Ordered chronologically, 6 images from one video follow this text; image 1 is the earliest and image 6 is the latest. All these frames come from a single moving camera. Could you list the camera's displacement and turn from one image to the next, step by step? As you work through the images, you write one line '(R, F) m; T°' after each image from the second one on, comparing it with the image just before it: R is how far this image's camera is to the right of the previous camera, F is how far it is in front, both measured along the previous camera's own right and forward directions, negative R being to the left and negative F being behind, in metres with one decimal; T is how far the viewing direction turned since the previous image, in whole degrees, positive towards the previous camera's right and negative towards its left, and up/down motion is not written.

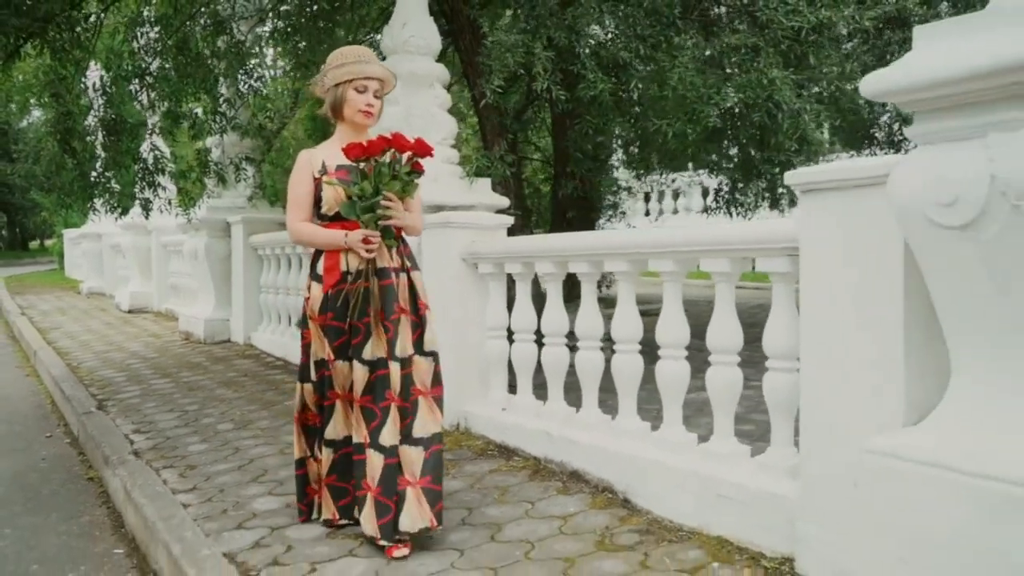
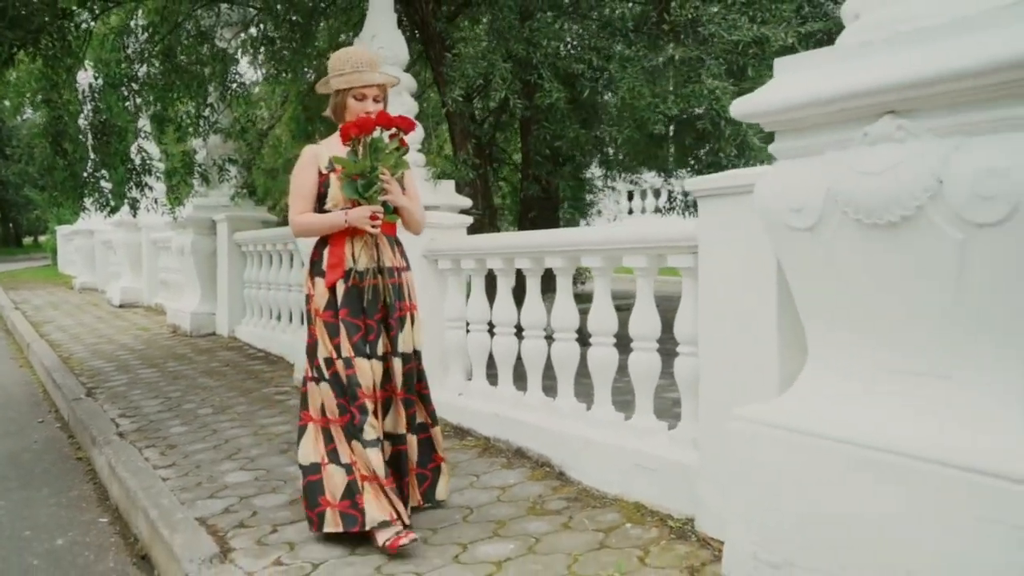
(+0.2, -0.4) m; 0°
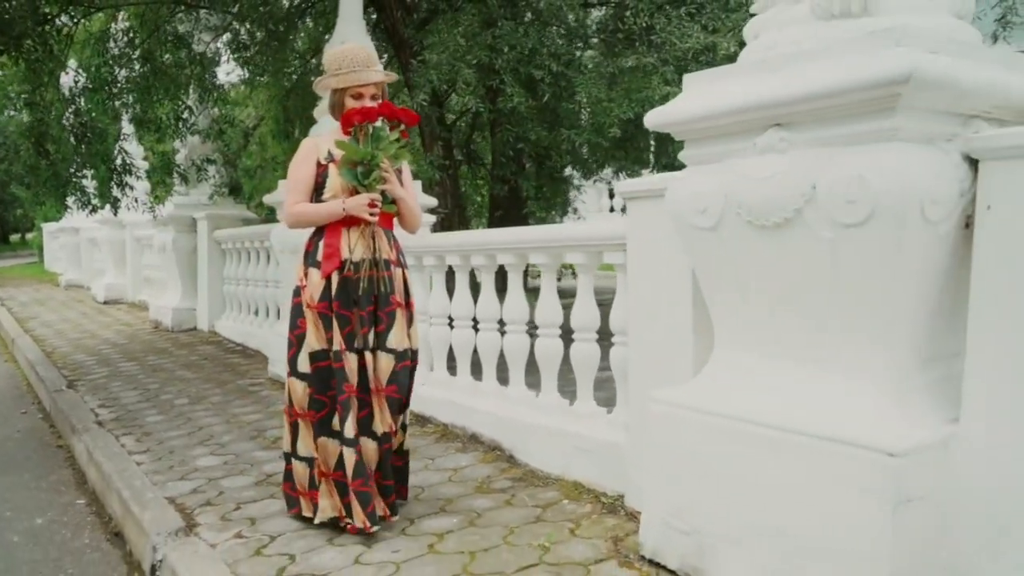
(+0.2, -0.2) m; +1°
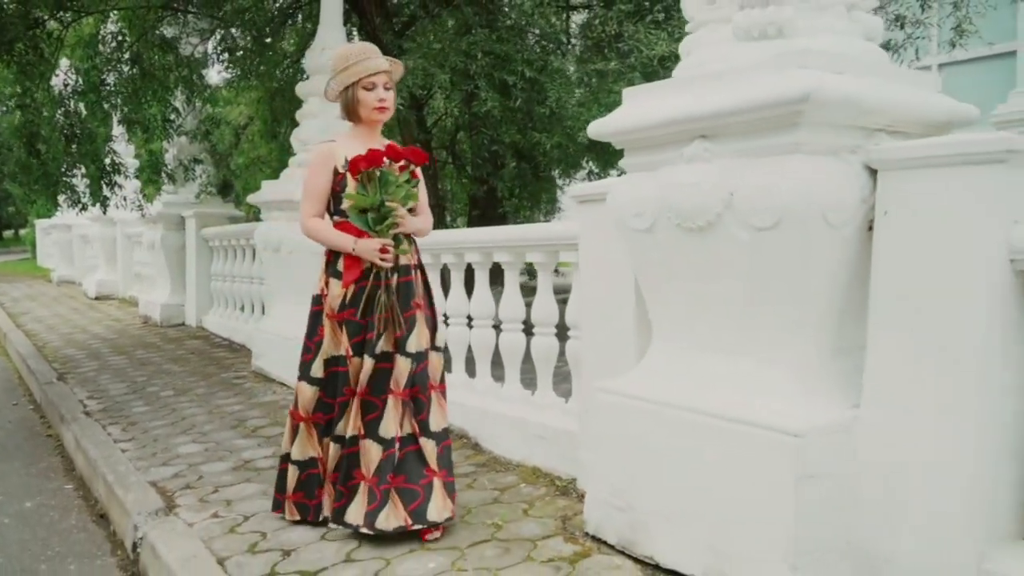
(+0.1, -0.2) m; 0°
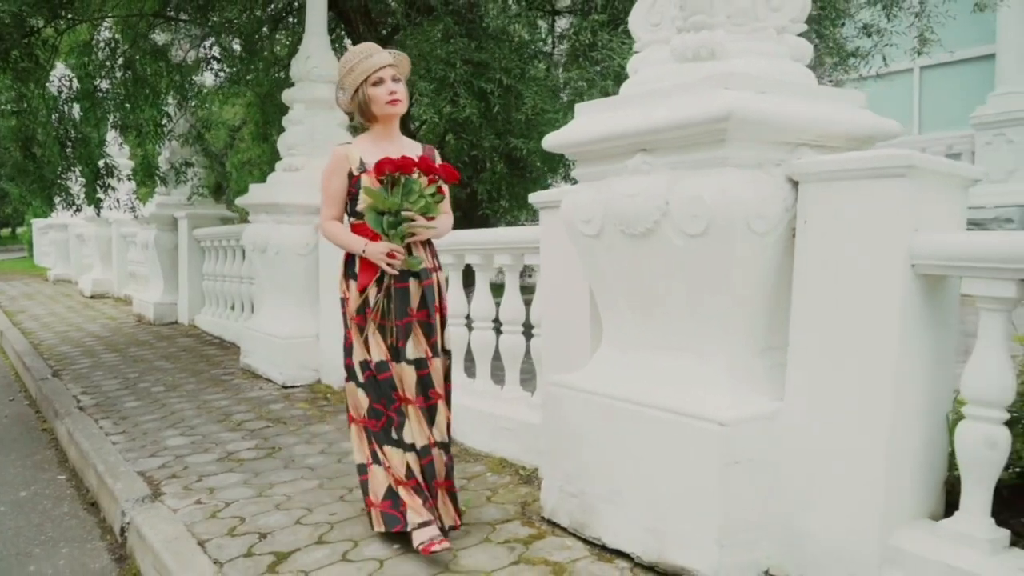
(+0.1, -0.2) m; 0°
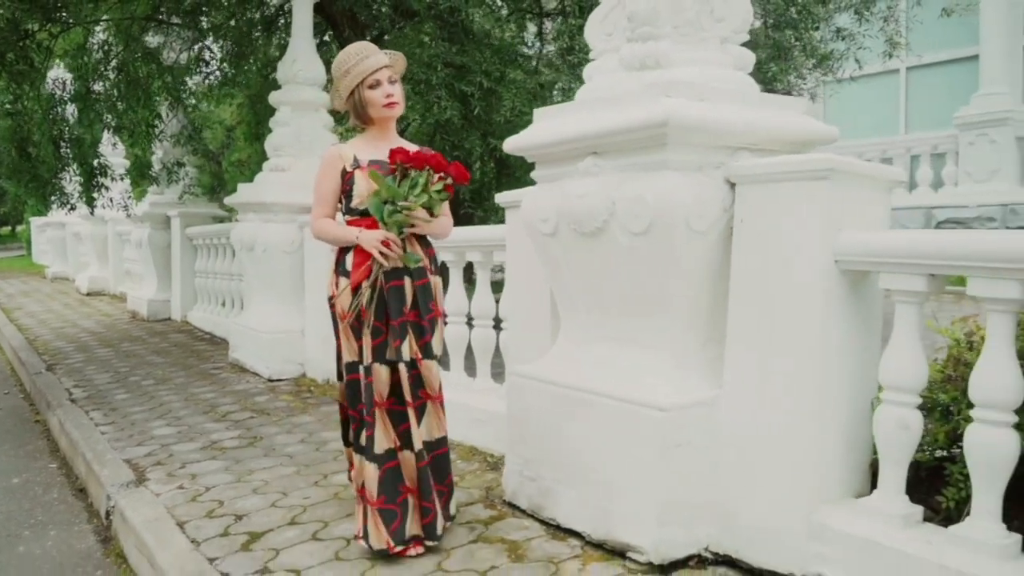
(+0.1, -0.2) m; 0°
